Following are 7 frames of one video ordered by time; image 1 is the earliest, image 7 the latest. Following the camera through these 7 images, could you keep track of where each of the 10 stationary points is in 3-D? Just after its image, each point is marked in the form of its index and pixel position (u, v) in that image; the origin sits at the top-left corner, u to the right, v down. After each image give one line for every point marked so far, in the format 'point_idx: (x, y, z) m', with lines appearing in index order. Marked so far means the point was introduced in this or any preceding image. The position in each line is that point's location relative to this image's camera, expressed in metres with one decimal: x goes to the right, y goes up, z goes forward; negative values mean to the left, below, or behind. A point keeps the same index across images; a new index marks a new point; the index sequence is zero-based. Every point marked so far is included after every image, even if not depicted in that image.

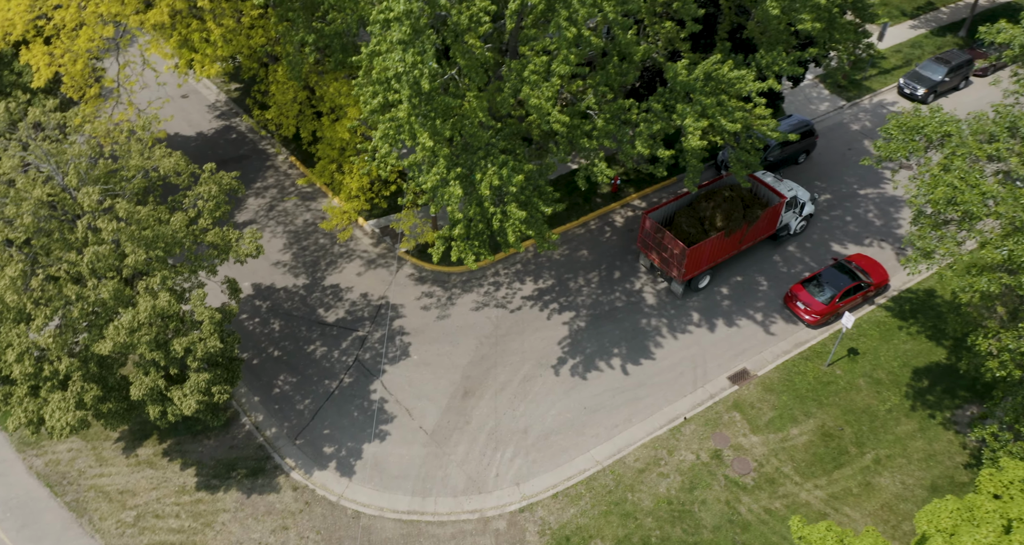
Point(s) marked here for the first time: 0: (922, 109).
0: (+10.0, +4.0, +17.7) m
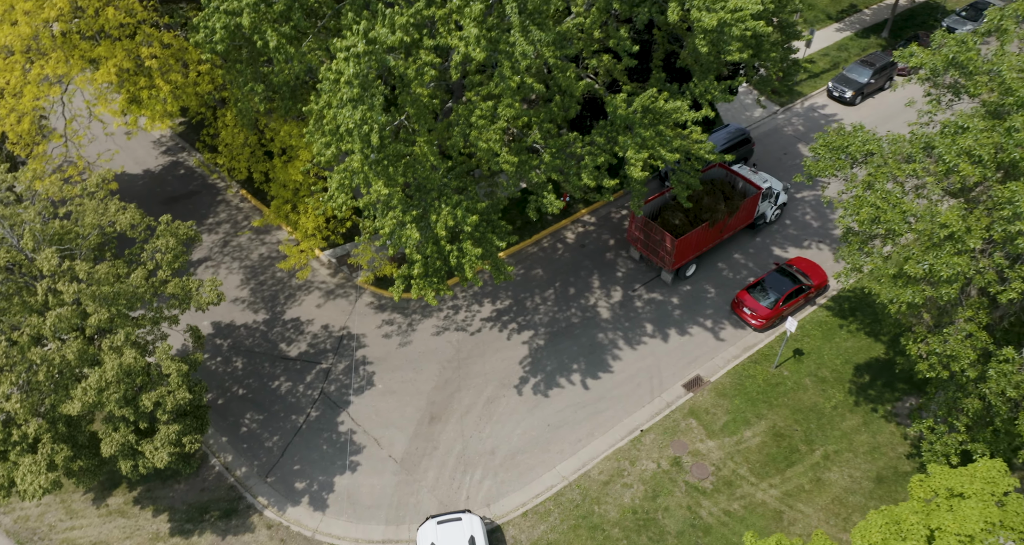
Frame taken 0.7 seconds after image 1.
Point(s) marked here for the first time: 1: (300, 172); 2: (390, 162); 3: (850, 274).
0: (+8.7, +3.8, +18.9) m
1: (-5.8, +2.8, +19.7) m
2: (-2.7, +2.4, +16.1) m
3: (+7.9, 0.0, +17.0) m
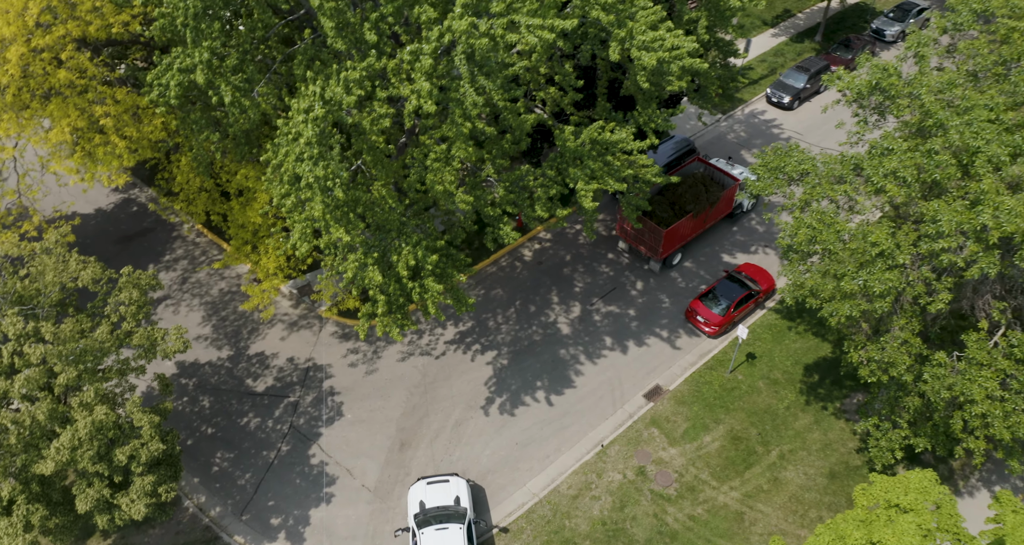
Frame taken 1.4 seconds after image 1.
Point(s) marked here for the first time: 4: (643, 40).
0: (+7.4, +3.5, +19.9) m
1: (-7.0, +1.7, +19.9) m
2: (-3.7, +1.4, +16.5) m
3: (+6.9, -0.4, +18.1) m
4: (+2.9, +5.2, +16.4) m
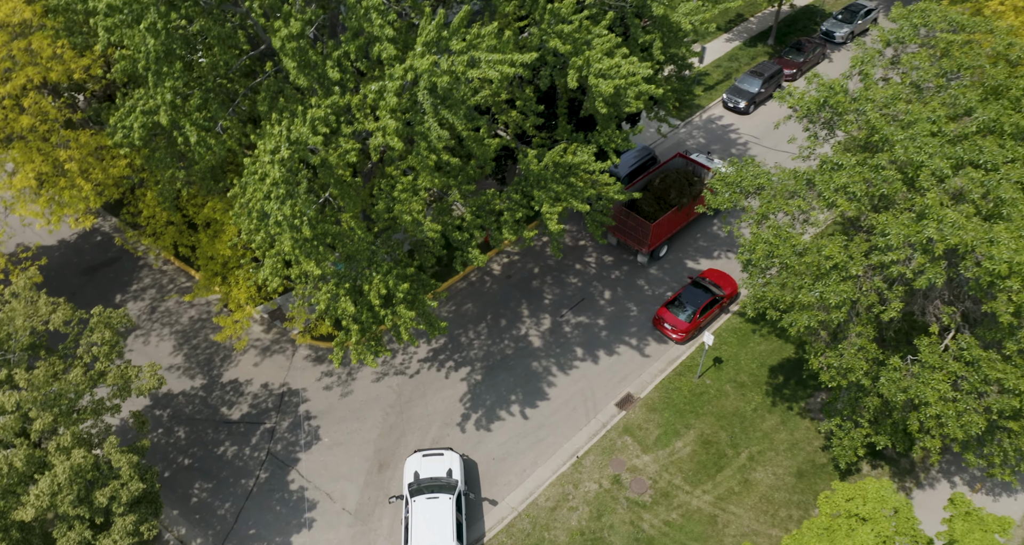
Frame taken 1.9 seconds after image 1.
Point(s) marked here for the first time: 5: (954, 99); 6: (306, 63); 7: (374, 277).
0: (+6.4, +3.2, +20.6) m
1: (-7.8, +0.8, +20.0) m
2: (-4.4, +0.7, +16.7) m
3: (+6.2, -0.7, +18.7) m
4: (+2.0, +4.7, +16.9) m
5: (+11.1, +4.4, +18.3) m
6: (-4.4, +4.4, +15.5) m
7: (-3.3, -0.1, +17.3) m
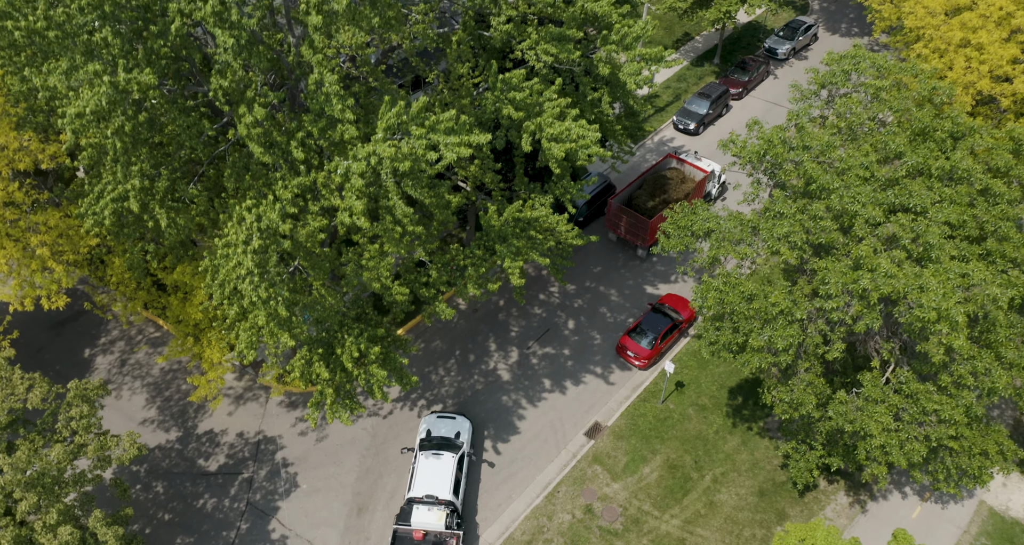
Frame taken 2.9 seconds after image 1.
0: (+5.3, +2.1, +21.6) m
1: (-8.8, -1.0, +20.4) m
2: (-5.2, -0.9, +17.3) m
3: (+5.3, -1.9, +19.8) m
4: (+1.0, +3.4, +17.8) m
5: (+10.0, +3.5, +19.6) m
6: (-5.3, +2.8, +16.0) m
7: (-4.1, -1.7, +17.9) m
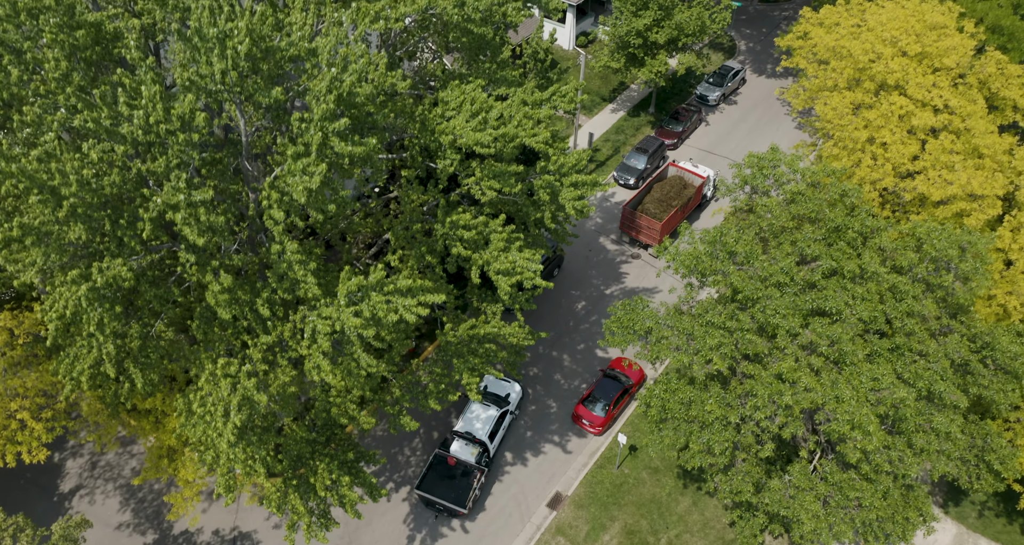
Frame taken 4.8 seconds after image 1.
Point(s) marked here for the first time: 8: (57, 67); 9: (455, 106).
0: (+3.8, -0.9, +23.3) m
1: (-10.0, -4.8, +21.3) m
2: (-6.2, -4.5, +18.4) m
3: (+4.2, -4.8, +21.5) m
4: (-0.3, +0.2, +19.2) m
5: (+8.6, +0.7, +21.6) m
6: (-6.4, -0.8, +17.1) m
7: (-5.1, -5.2, +19.1) m
8: (-9.6, +4.3, +15.4) m
9: (-1.5, +4.5, +19.6) m
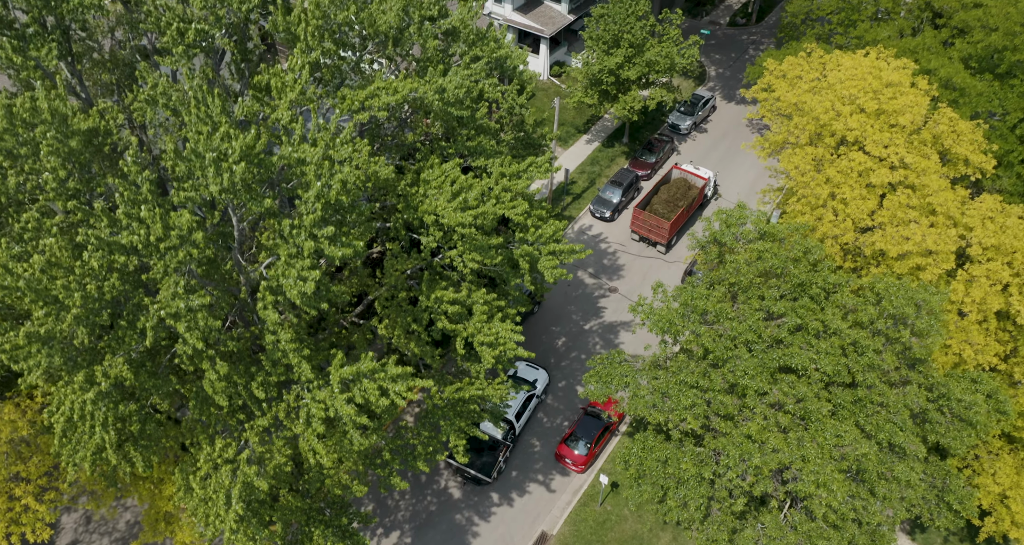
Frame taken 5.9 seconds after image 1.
0: (+3.3, -2.8, +24.4) m
1: (-10.4, -7.0, +22.0) m
2: (-6.6, -6.6, +19.2) m
3: (+3.8, -6.7, +22.6) m
4: (-0.8, -1.8, +20.2) m
5: (+8.0, -1.0, +22.7) m
6: (-6.8, -2.9, +17.9) m
7: (-5.4, -7.3, +19.9) m
8: (-10.1, +2.1, +16.0) m
9: (-2.1, +2.5, +20.5) m
